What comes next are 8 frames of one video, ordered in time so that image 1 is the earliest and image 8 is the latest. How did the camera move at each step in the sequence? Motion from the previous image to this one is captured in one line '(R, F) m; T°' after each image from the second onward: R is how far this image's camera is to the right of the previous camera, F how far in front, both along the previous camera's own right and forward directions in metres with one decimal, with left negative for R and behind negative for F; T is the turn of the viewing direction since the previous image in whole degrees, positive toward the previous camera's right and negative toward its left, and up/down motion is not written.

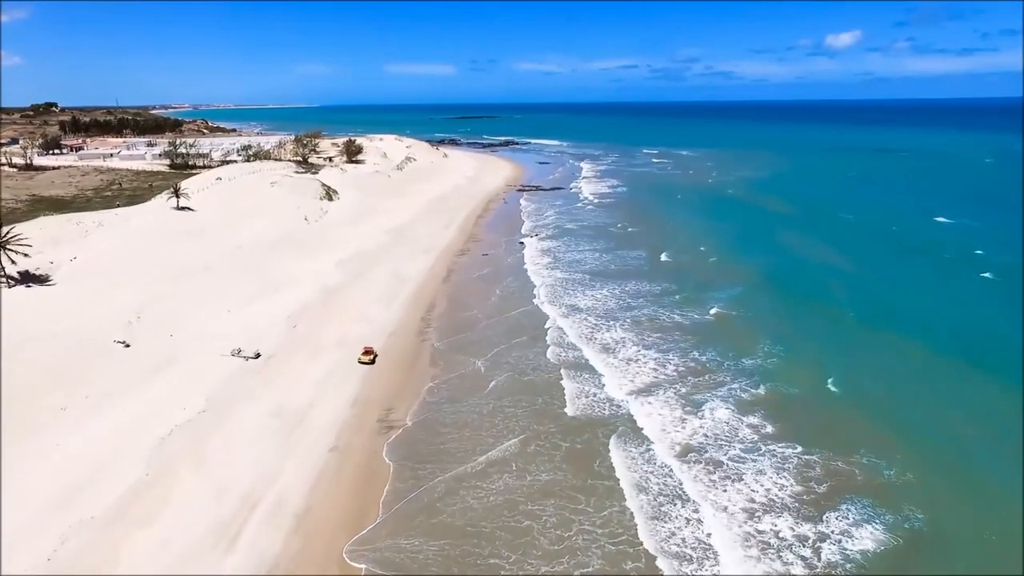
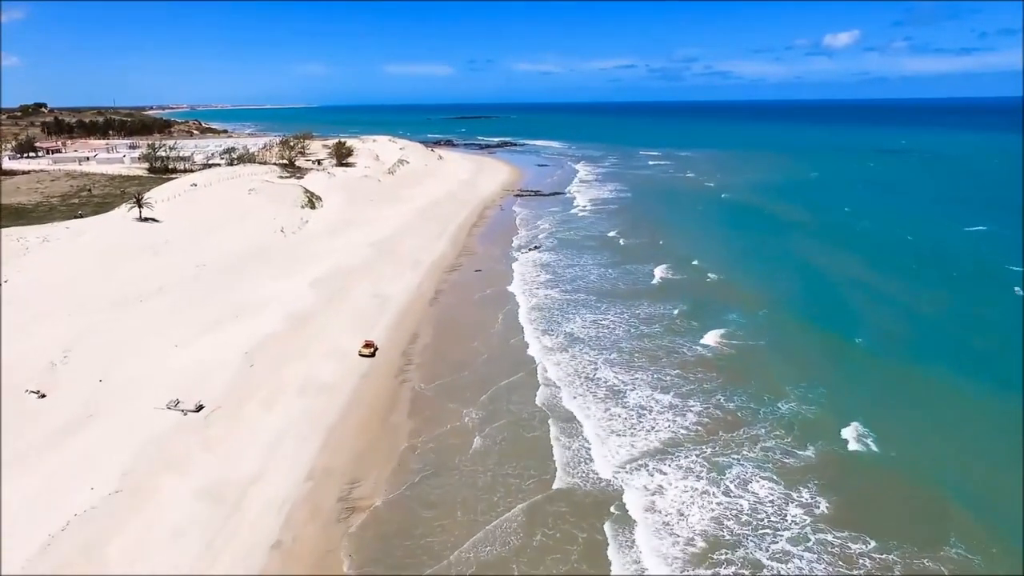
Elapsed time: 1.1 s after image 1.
(+0.1, +3.0) m; 0°
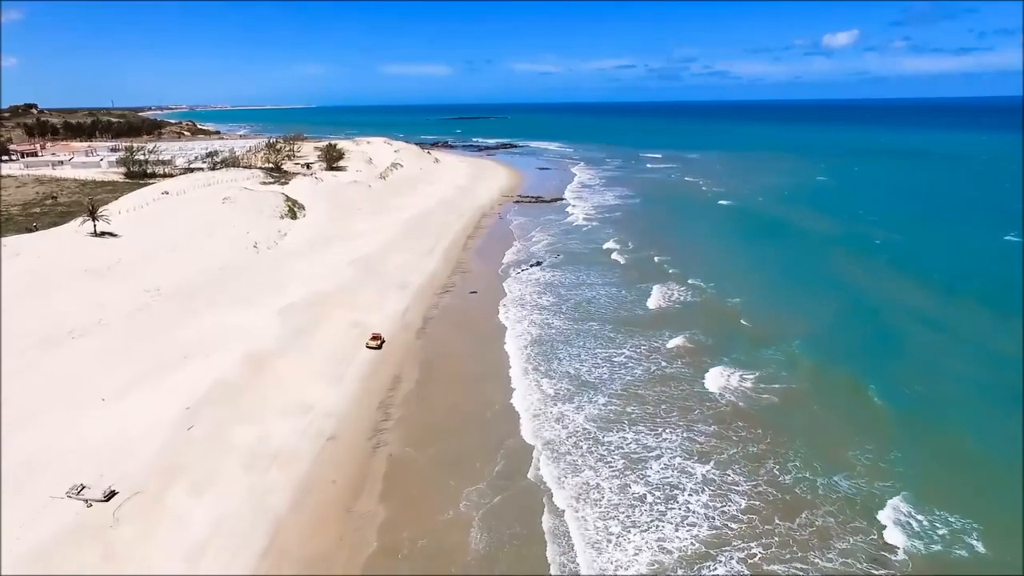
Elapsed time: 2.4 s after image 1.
(0.0, +3.3) m; 0°
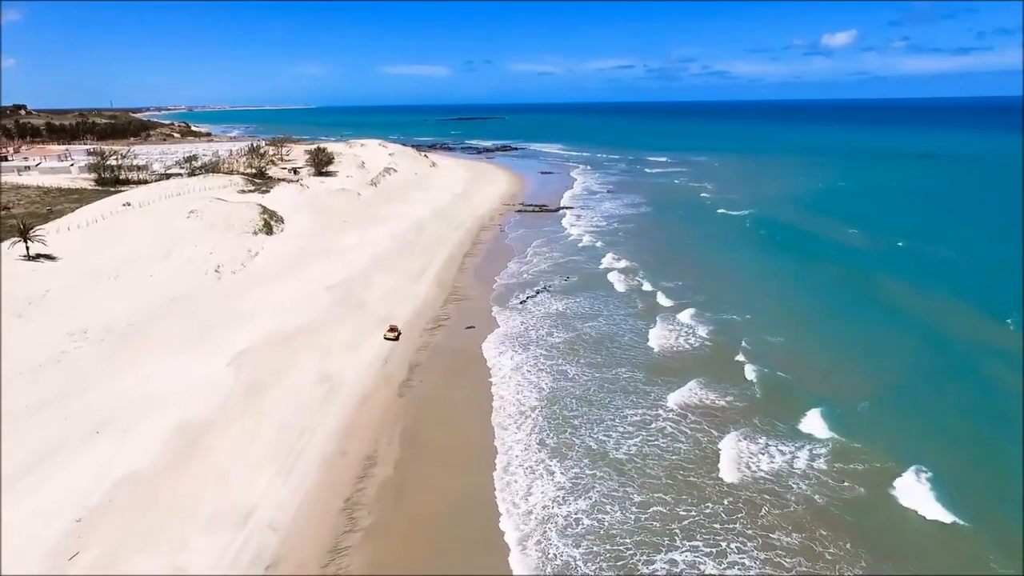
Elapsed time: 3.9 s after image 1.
(-0.2, +4.0) m; 0°
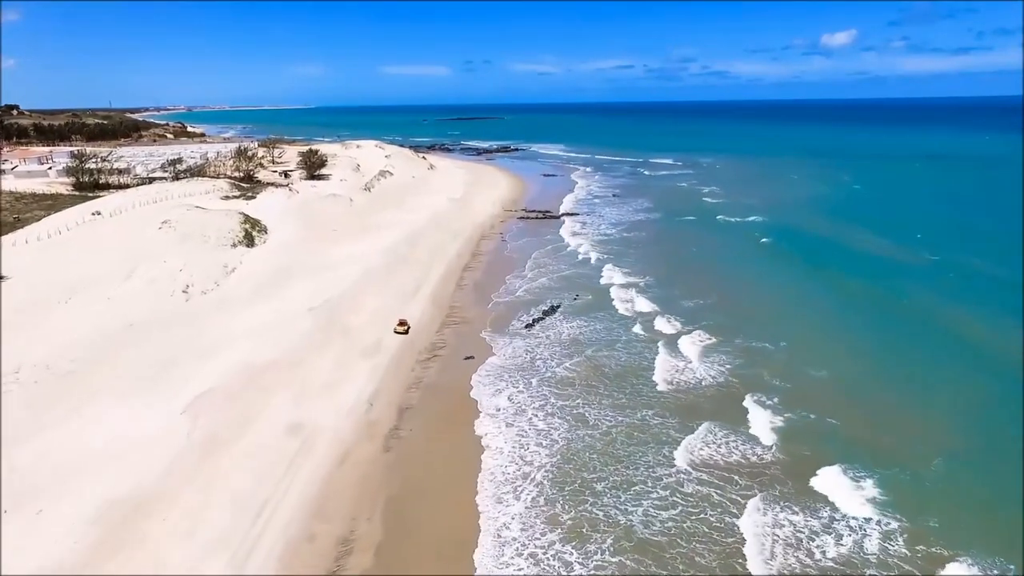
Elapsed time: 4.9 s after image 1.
(-0.2, +2.7) m; 0°
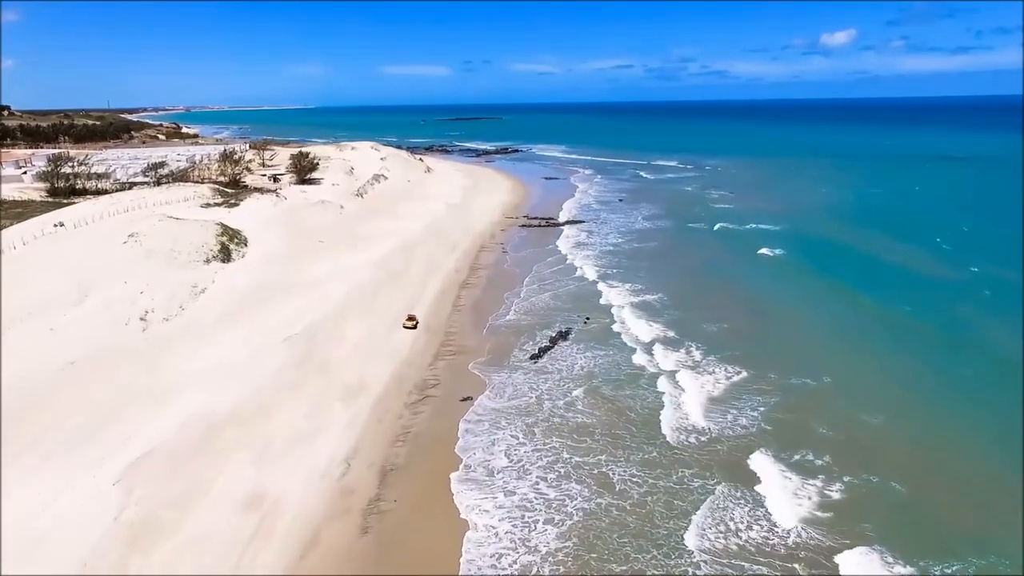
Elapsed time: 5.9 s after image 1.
(-0.1, +2.6) m; 0°
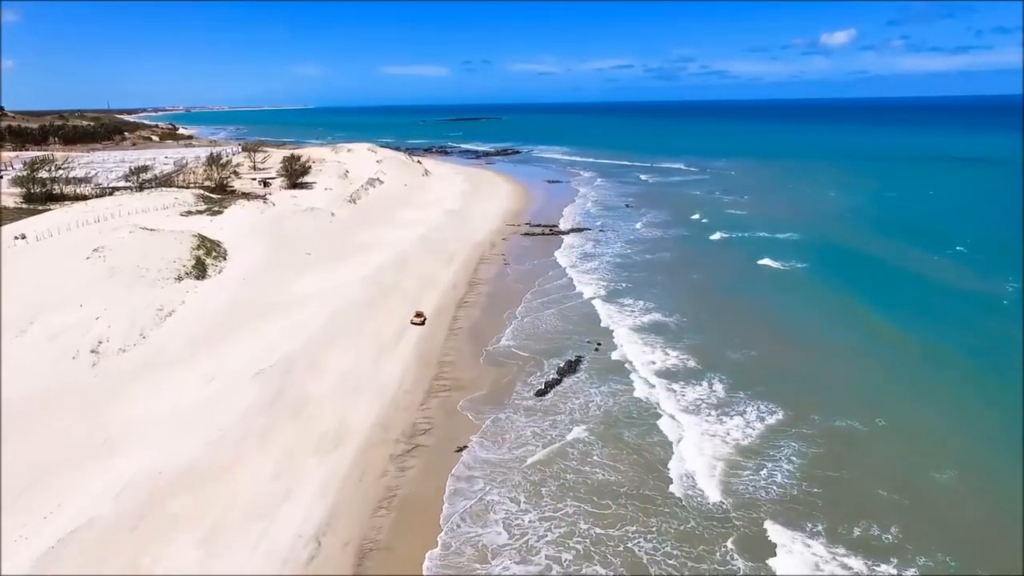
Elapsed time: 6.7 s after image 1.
(-0.1, +2.4) m; 0°
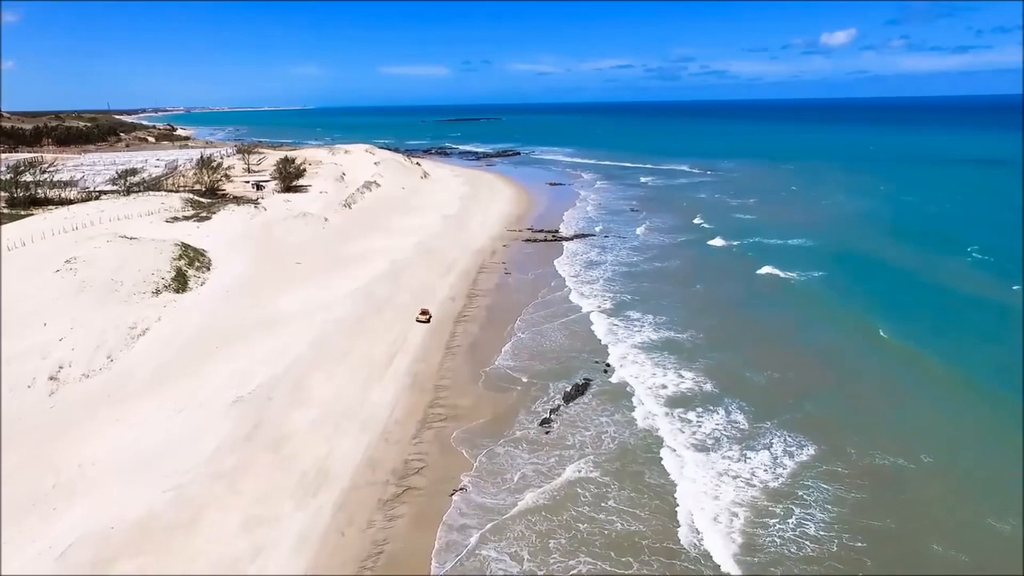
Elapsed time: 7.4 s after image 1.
(0.0, +1.6) m; 0°
